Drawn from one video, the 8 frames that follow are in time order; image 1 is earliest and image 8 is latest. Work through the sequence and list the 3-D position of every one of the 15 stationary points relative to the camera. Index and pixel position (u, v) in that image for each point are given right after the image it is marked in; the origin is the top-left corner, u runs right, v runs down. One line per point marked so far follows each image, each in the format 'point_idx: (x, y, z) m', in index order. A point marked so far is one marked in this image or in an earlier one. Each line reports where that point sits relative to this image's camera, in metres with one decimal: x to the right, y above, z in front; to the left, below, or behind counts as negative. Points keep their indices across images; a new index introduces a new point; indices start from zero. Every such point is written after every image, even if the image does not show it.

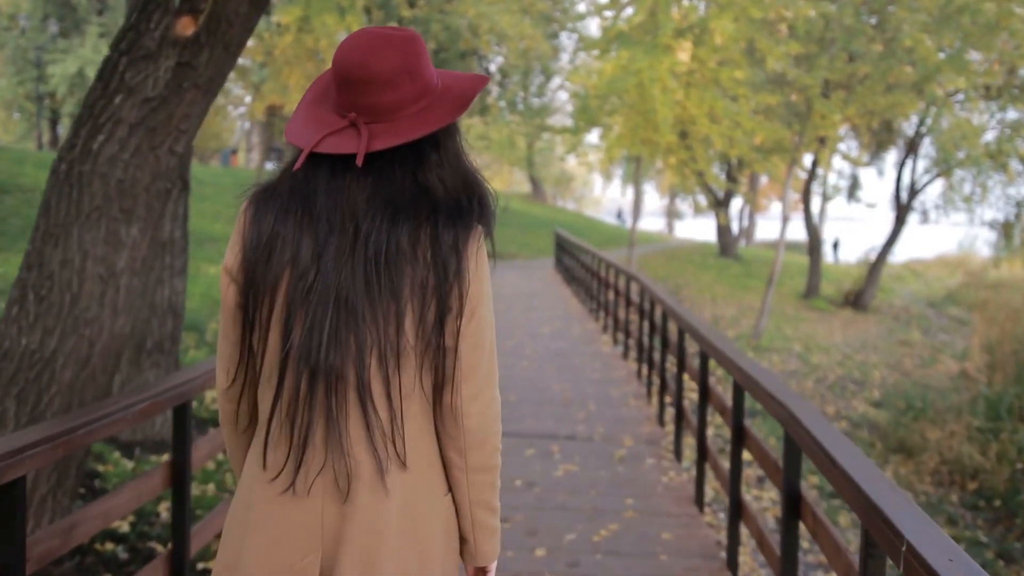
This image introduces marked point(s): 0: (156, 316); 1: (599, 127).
0: (-2.4, -0.2, +6.2) m
1: (+1.9, +3.4, +19.6) m
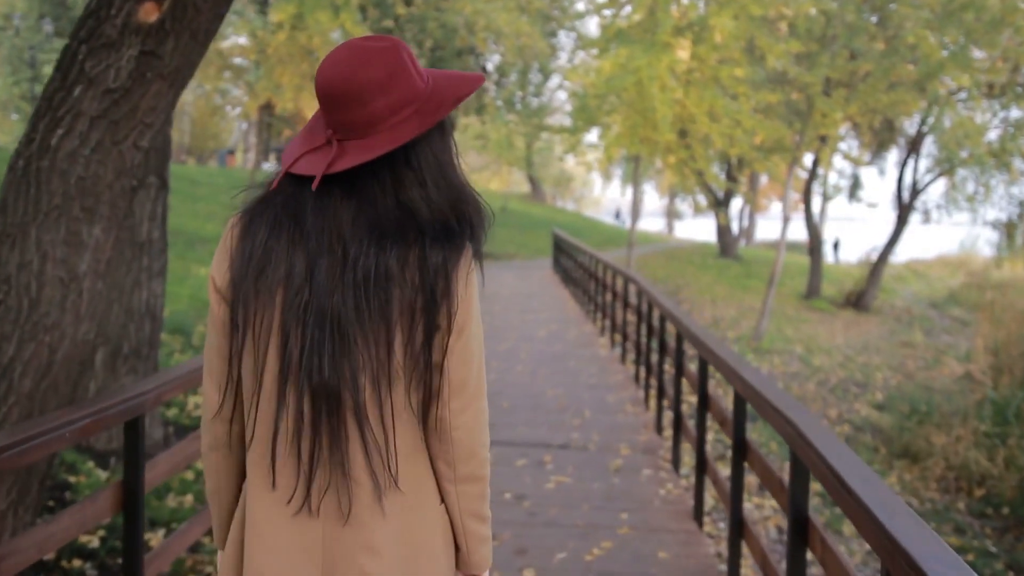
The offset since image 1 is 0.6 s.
0: (-2.5, -0.2, +6.0) m
1: (+1.8, +3.3, +19.3) m
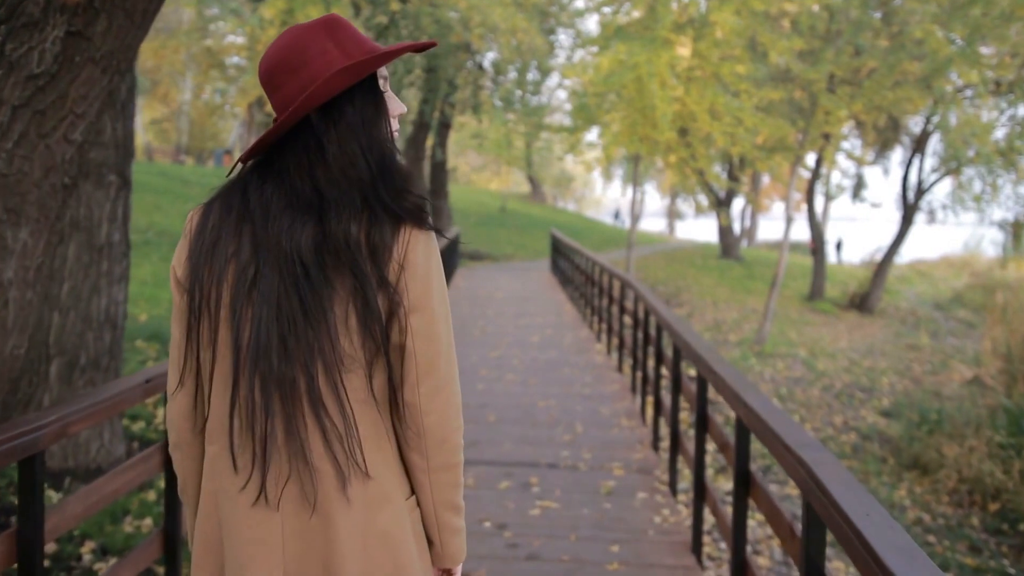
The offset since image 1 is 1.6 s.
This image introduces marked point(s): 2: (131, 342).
0: (-2.6, -0.2, +5.6) m
1: (+1.8, +3.3, +18.9) m
2: (-3.6, -0.5, +8.6) m
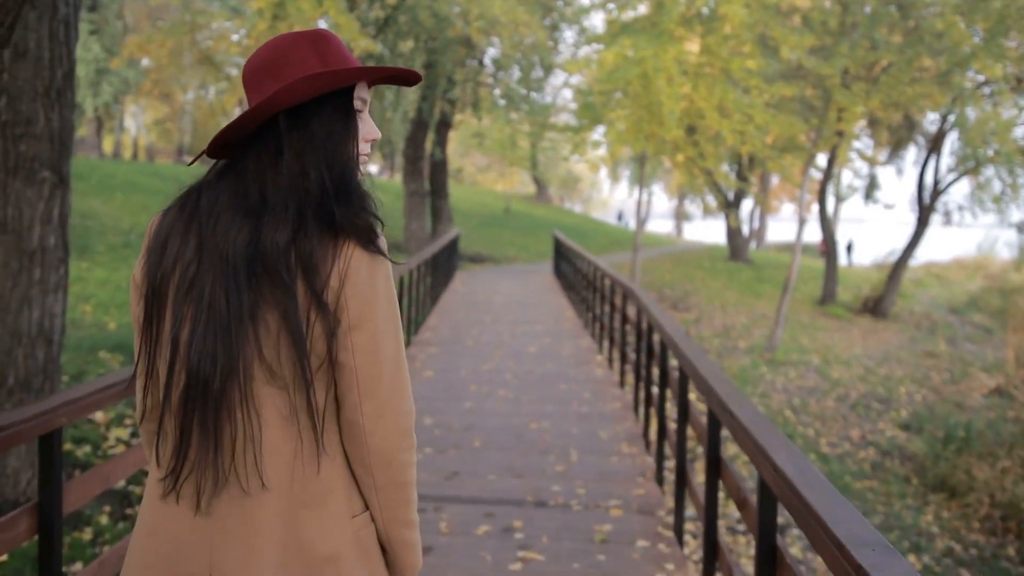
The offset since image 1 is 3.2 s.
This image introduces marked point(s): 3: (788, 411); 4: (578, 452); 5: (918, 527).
0: (-2.6, -0.3, +5.0) m
1: (+1.8, +3.2, +18.3) m
2: (-3.6, -0.6, +8.0) m
3: (+3.7, -1.6, +12.2) m
4: (+0.4, -1.0, +5.4) m
5: (+3.4, -2.0, +7.7) m
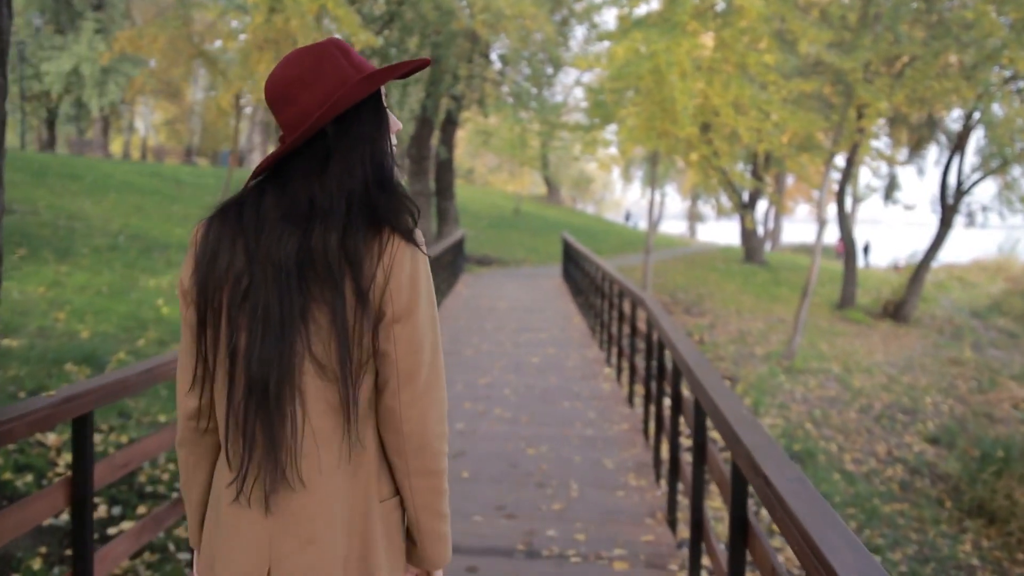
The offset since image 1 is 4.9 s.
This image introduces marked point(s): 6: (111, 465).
0: (-2.7, -0.4, +4.4) m
1: (+1.9, +3.1, +17.6) m
2: (-3.7, -0.6, +7.4) m
3: (+3.7, -1.7, +11.5) m
4: (+0.3, -1.0, +4.8) m
5: (+3.4, -2.1, +7.0) m
6: (-1.3, -0.6, +3.1) m
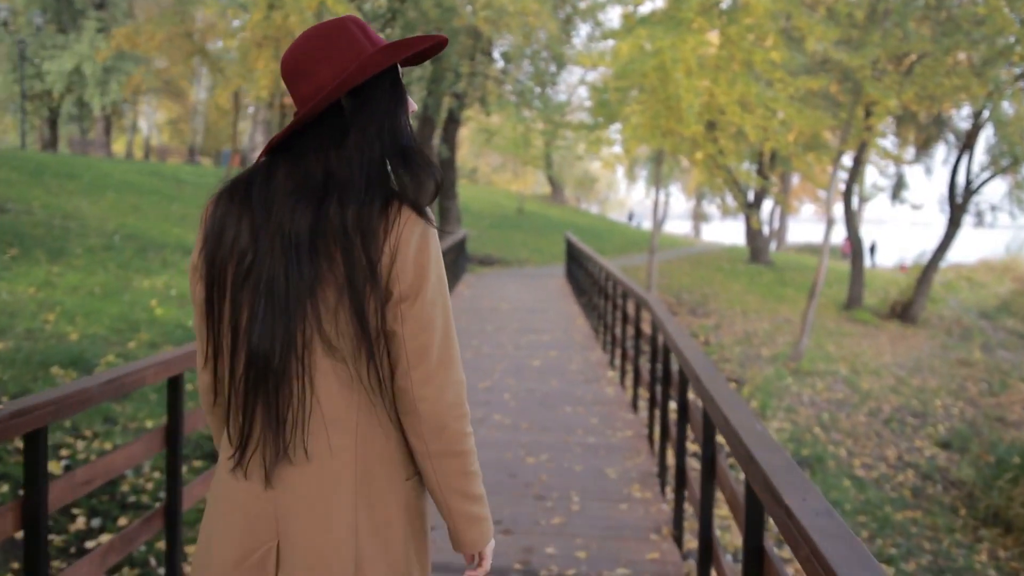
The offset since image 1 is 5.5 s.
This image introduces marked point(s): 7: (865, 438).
0: (-2.7, -0.4, +4.1) m
1: (+2.0, +3.1, +17.4) m
2: (-3.7, -0.6, +7.2) m
3: (+3.7, -1.7, +11.3) m
4: (+0.3, -1.0, +4.6) m
5: (+3.4, -2.1, +6.8) m
6: (-1.4, -0.6, +2.8) m
7: (+4.3, -1.8, +11.2) m
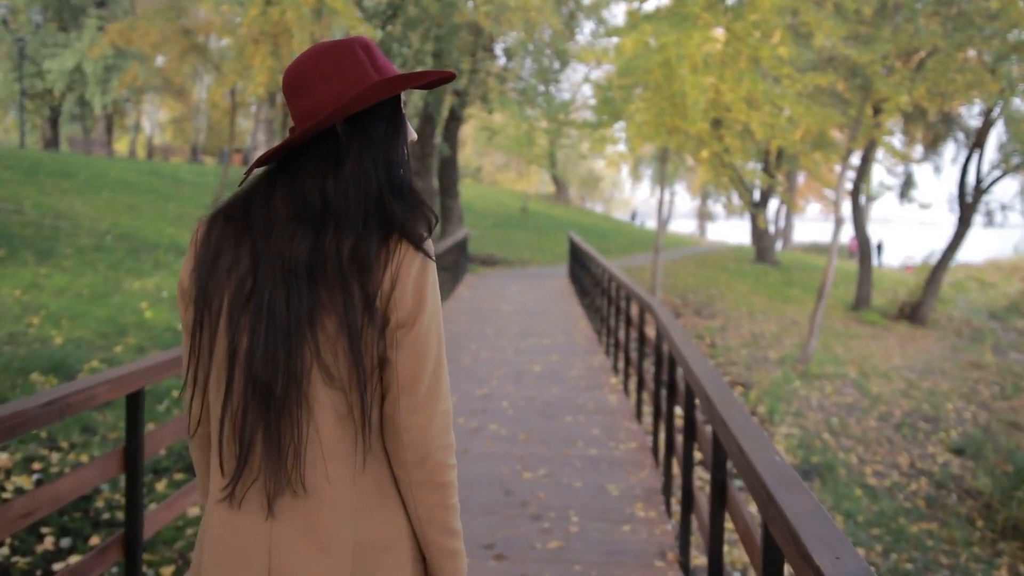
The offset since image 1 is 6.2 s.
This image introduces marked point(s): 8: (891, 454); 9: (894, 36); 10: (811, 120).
0: (-2.7, -0.4, +3.9) m
1: (+2.0, +3.1, +17.1) m
2: (-3.7, -0.7, +6.9) m
3: (+3.7, -1.7, +10.9) m
4: (+0.3, -1.1, +4.3) m
5: (+3.4, -2.1, +6.5) m
6: (-1.4, -0.6, +2.6) m
7: (+4.3, -1.8, +10.9) m
8: (+4.3, -1.9, +10.5) m
9: (+6.1, +4.0, +14.6) m
10: (+4.9, +2.8, +15.1) m
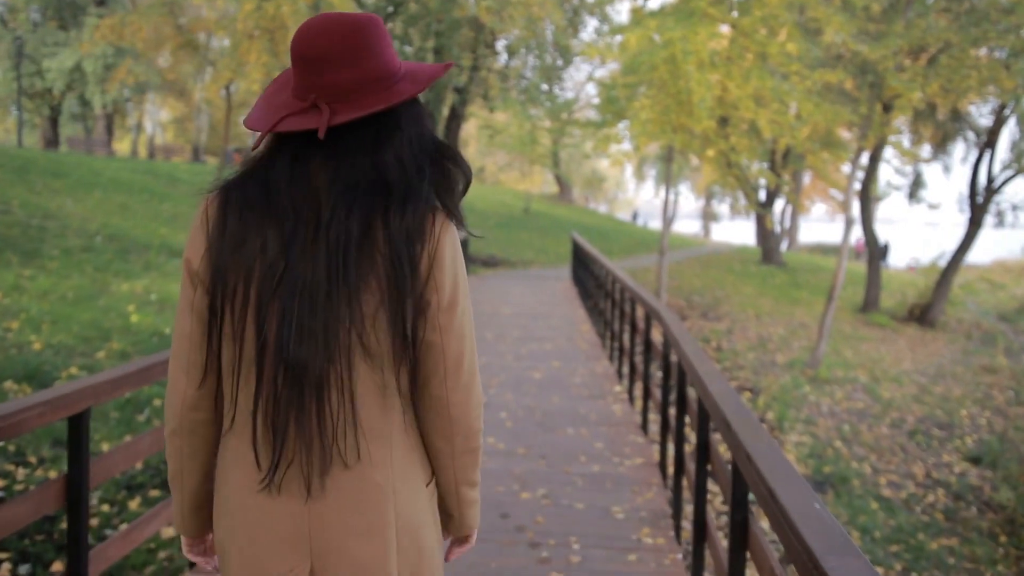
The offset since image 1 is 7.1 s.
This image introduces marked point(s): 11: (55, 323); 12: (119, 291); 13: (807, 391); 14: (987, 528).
0: (-2.7, -0.4, +3.5) m
1: (+2.1, +3.1, +16.7) m
2: (-3.7, -0.7, +6.6) m
3: (+3.8, -1.8, +10.6) m
4: (+0.3, -1.1, +3.9) m
5: (+3.4, -2.1, +6.1) m
6: (-1.4, -0.7, +2.2) m
7: (+4.3, -1.9, +10.5) m
8: (+4.3, -1.9, +10.1) m
9: (+6.1, +4.0, +14.2) m
10: (+4.9, +2.7, +14.7) m
11: (-4.1, -0.3, +8.2) m
12: (-4.2, 0.0, +9.9) m
13: (+4.2, -1.5, +13.0) m
14: (+4.0, -2.0, +7.8) m
